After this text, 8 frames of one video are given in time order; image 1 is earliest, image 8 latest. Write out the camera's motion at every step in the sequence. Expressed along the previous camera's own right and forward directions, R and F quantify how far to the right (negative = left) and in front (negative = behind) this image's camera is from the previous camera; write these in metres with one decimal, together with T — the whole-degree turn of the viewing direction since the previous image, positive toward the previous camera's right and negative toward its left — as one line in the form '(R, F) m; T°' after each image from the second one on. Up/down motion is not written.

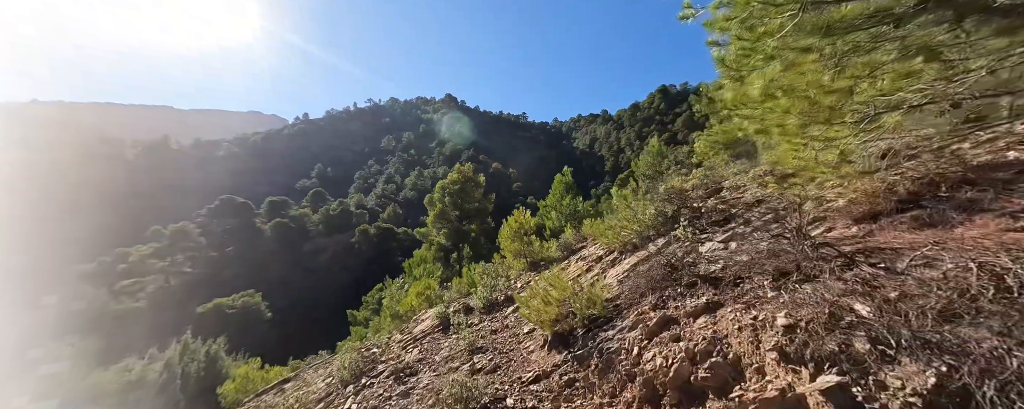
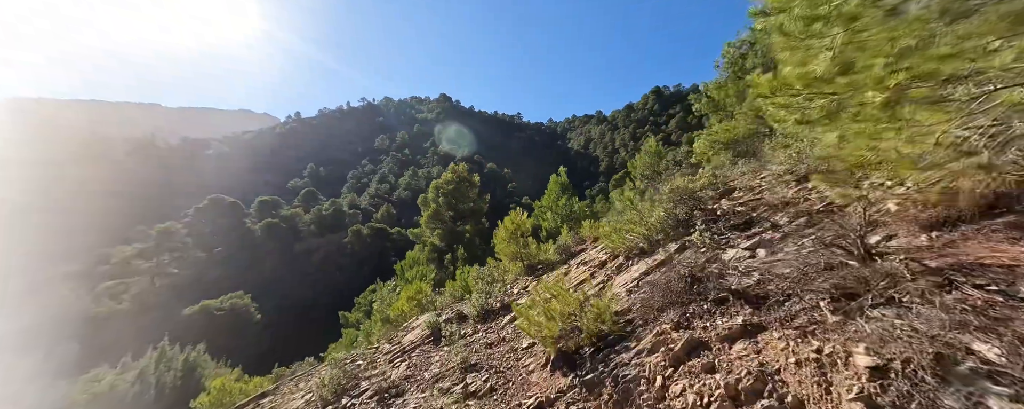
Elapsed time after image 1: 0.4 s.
(0.0, +0.4) m; +1°
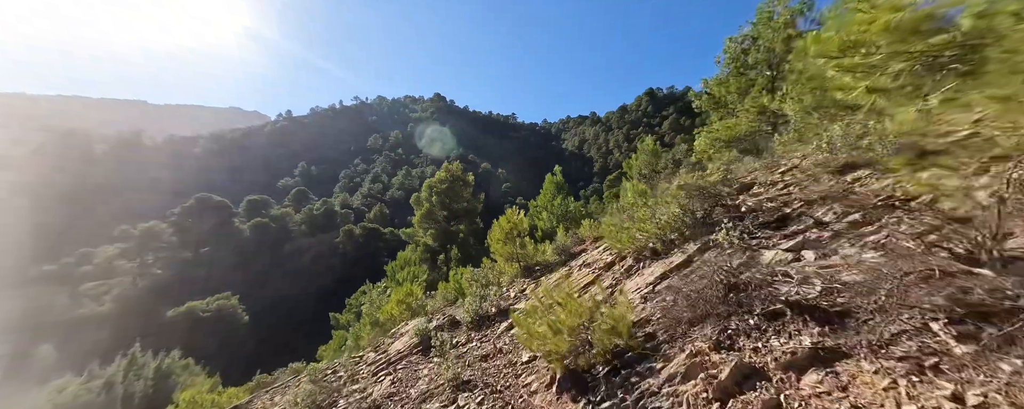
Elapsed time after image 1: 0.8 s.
(0.0, +0.4) m; +1°
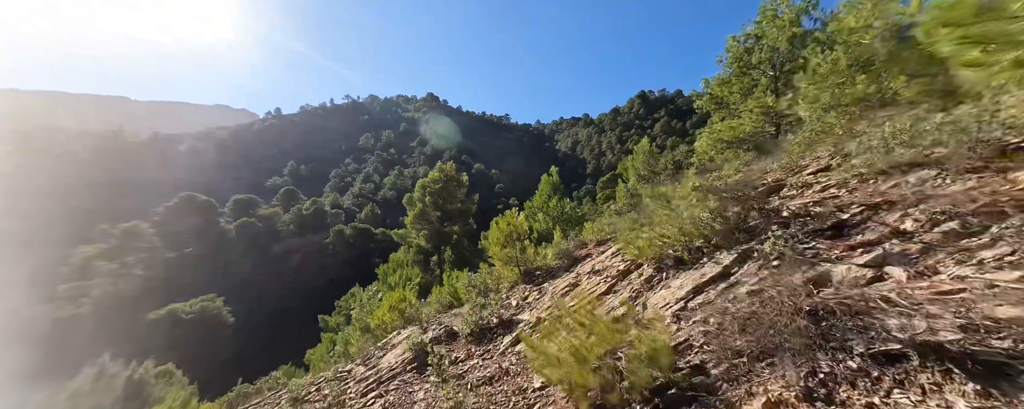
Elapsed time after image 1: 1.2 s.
(-0.1, +0.4) m; +1°
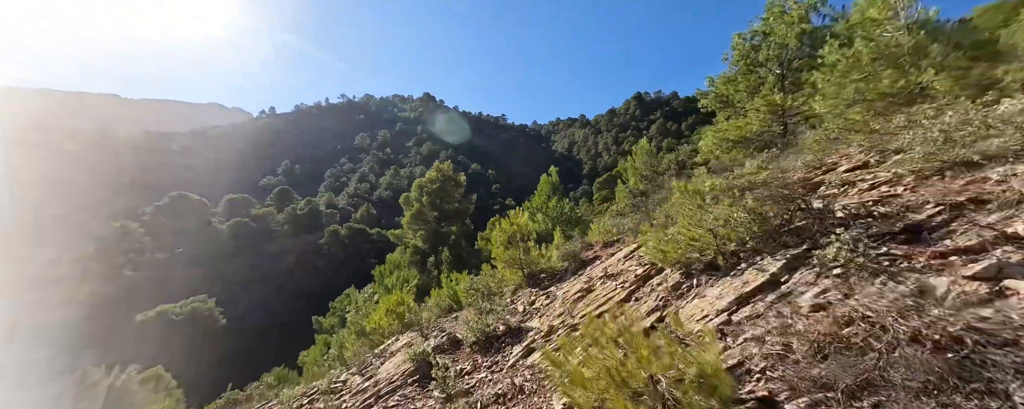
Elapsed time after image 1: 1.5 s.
(-0.2, +0.3) m; +1°
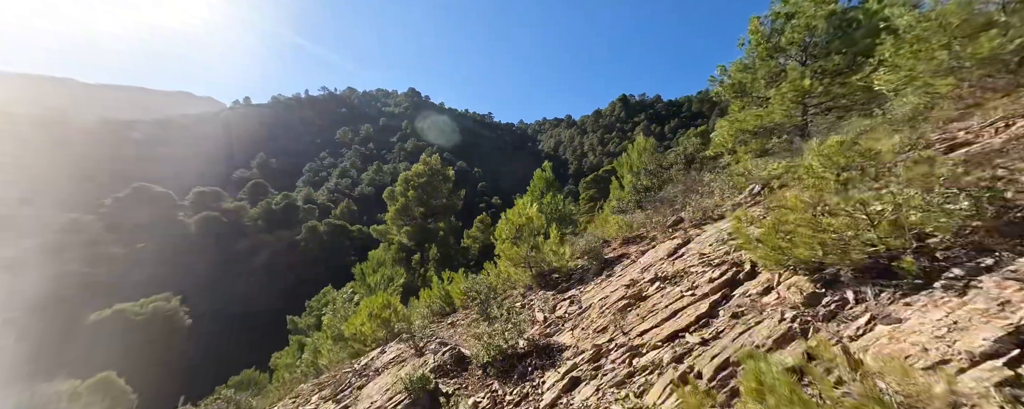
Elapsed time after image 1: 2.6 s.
(-0.4, +1.1) m; +2°
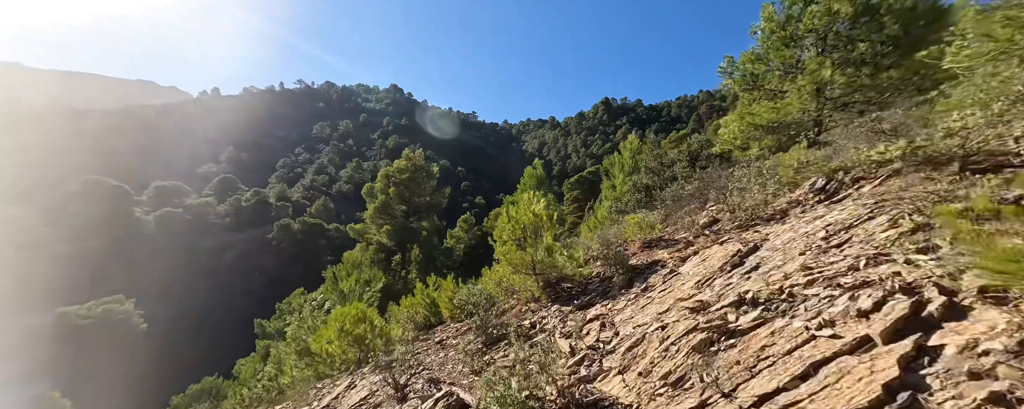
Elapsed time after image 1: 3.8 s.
(-0.3, +1.2) m; +3°
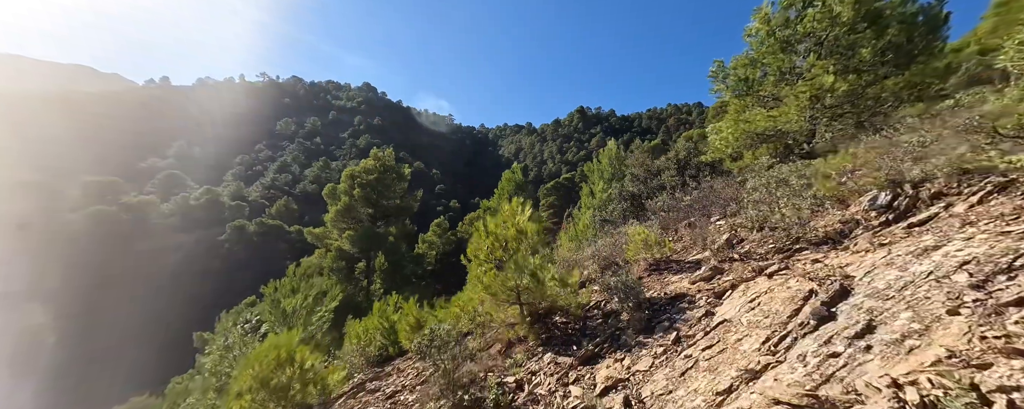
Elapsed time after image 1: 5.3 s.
(-0.1, +1.2) m; +4°
